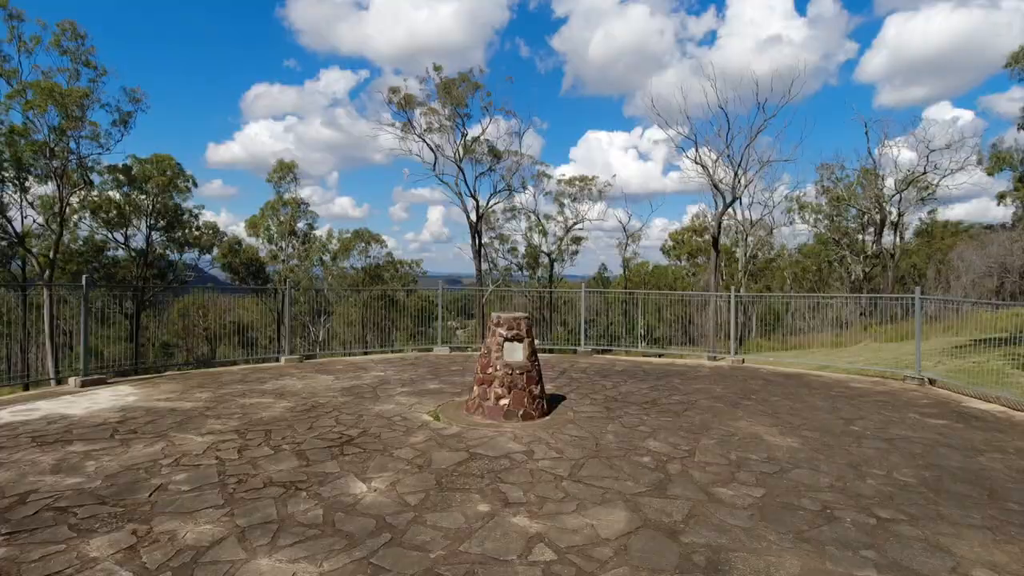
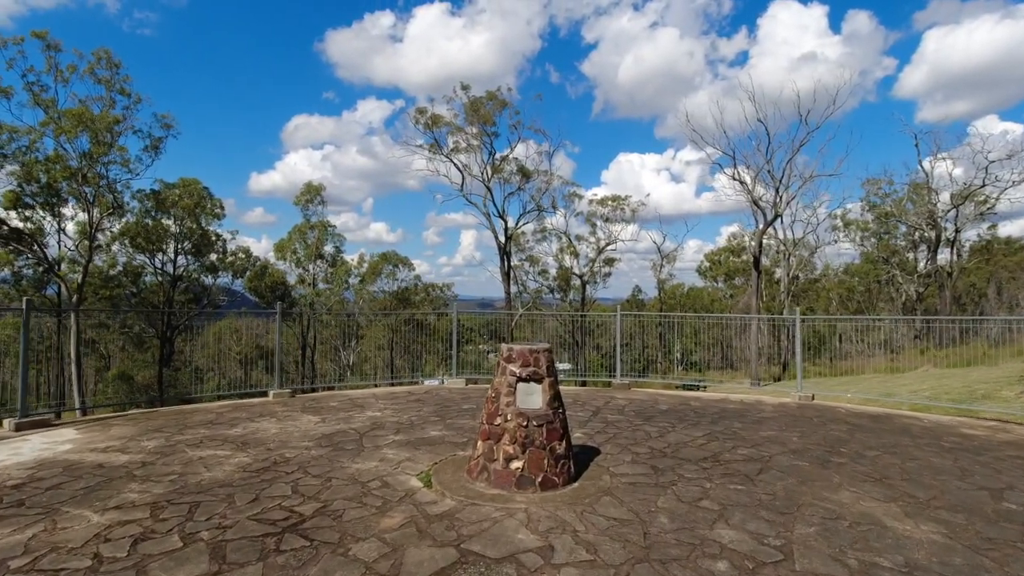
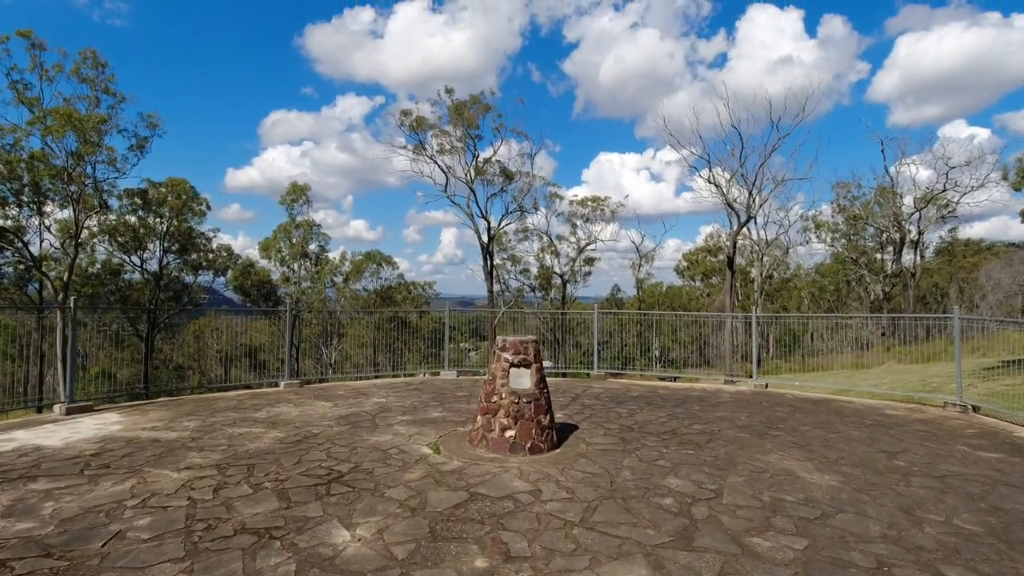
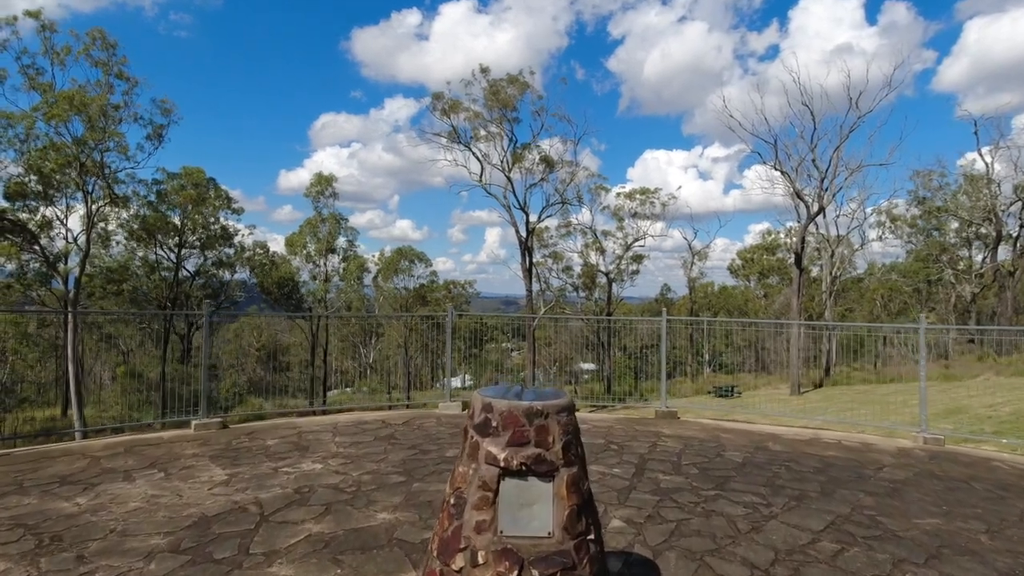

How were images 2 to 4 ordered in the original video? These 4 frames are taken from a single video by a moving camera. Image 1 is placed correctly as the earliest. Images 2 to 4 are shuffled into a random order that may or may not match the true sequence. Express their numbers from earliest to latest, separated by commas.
3, 2, 4
